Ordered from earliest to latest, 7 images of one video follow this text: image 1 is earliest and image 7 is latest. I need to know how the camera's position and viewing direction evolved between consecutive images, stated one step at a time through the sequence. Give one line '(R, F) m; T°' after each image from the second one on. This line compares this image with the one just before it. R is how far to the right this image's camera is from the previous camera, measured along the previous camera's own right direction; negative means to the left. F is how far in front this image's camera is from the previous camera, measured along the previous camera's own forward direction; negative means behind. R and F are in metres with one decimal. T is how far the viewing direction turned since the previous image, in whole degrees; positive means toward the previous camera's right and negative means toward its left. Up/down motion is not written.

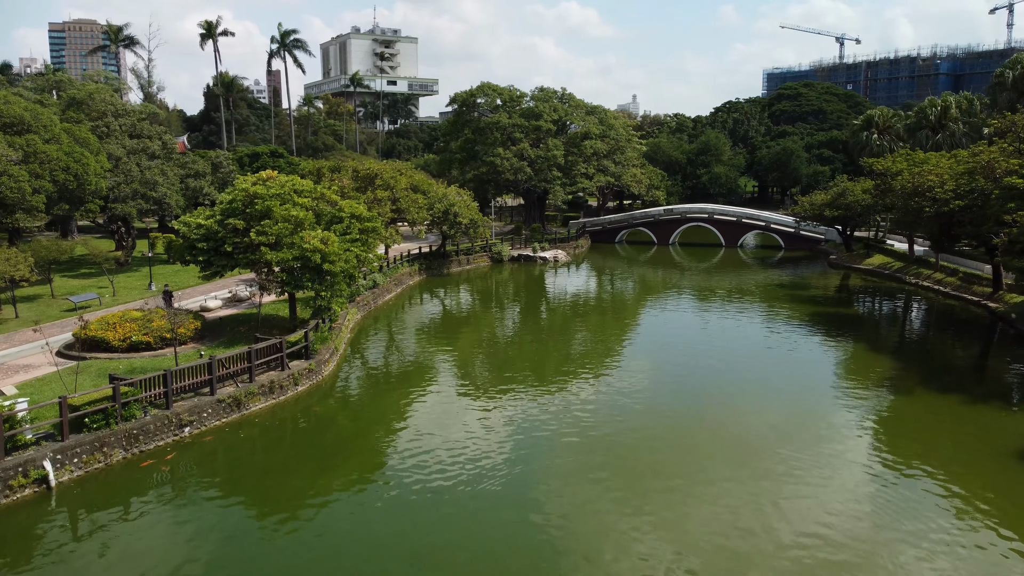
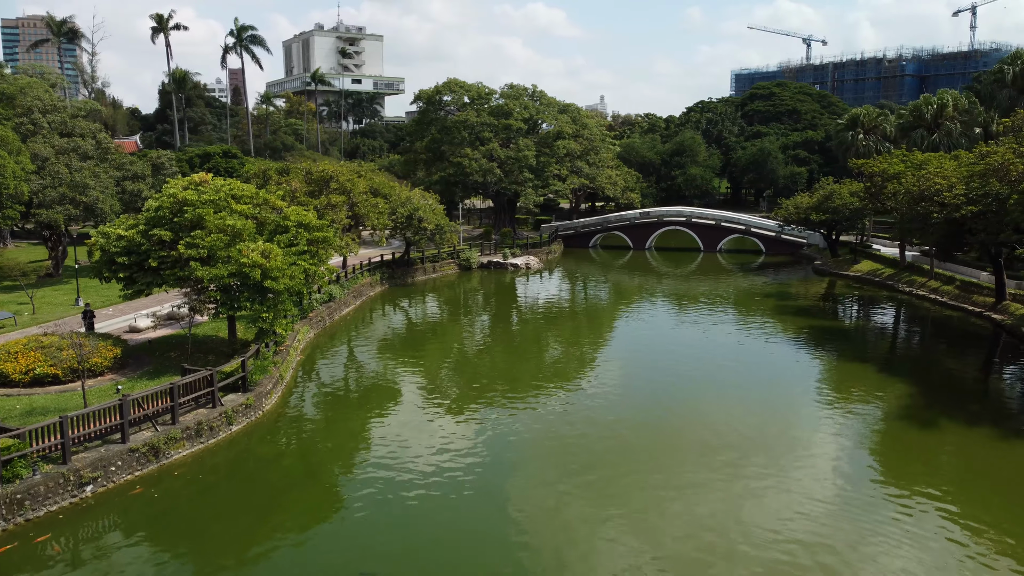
(0.0, +2.8) m; +2°
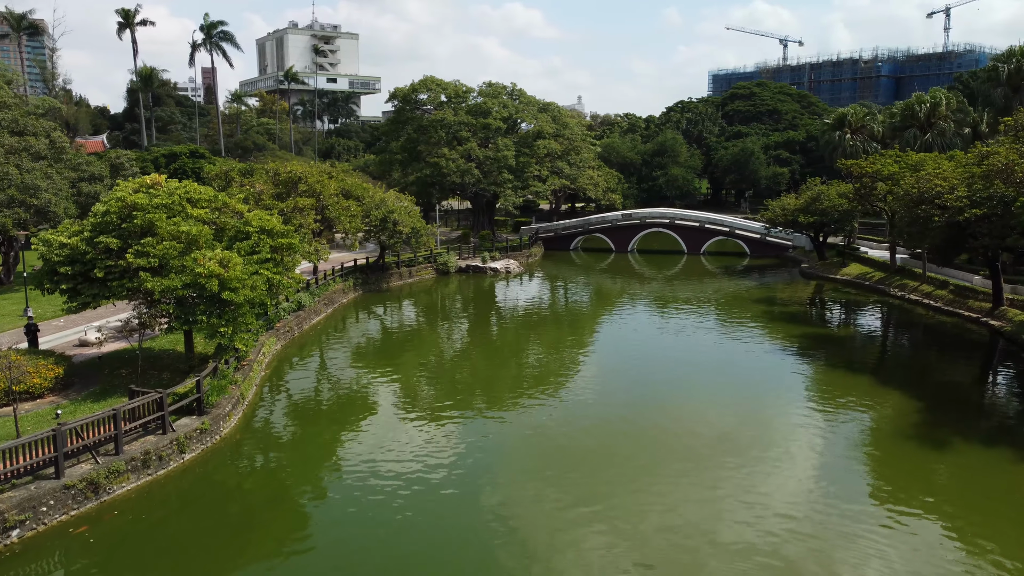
(-0.1, +1.5) m; +2°
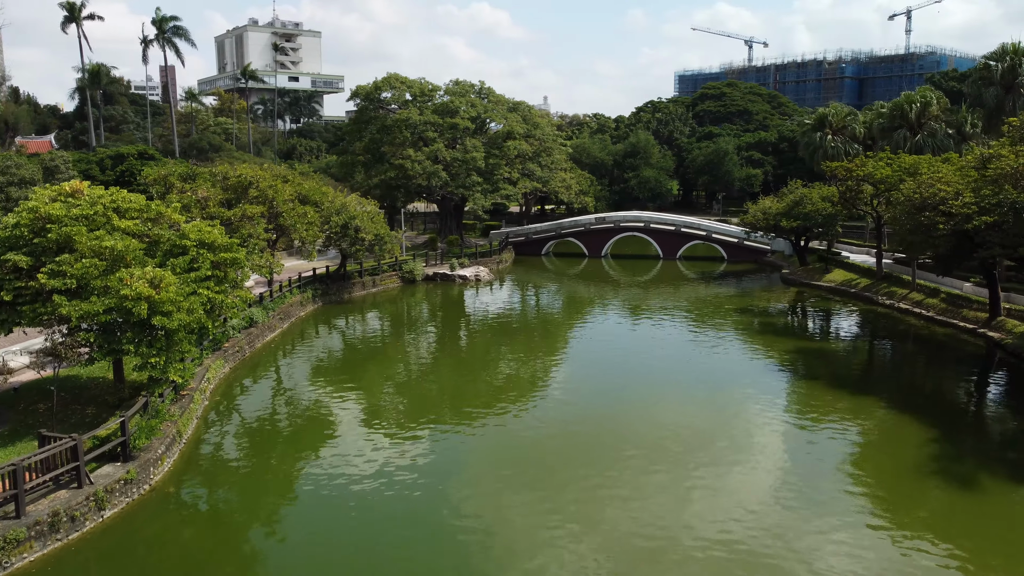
(-0.2, +2.1) m; +2°
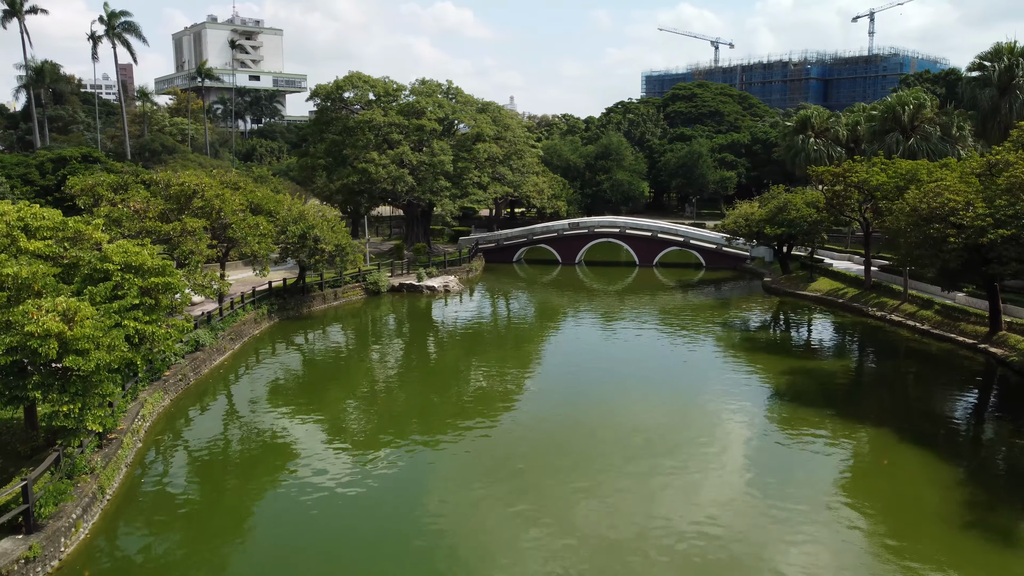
(-0.2, +2.2) m; +2°
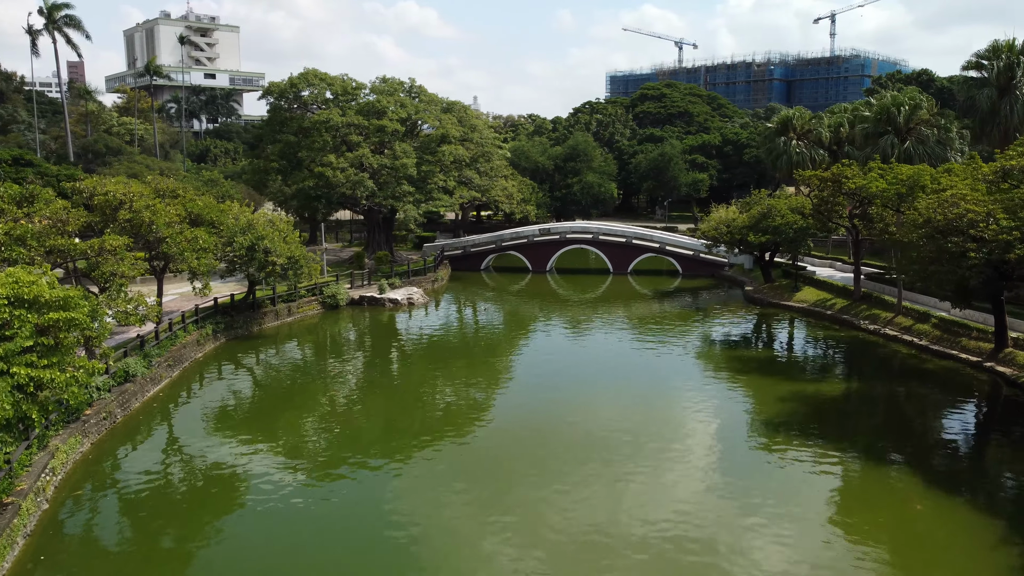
(-0.2, +2.4) m; +3°
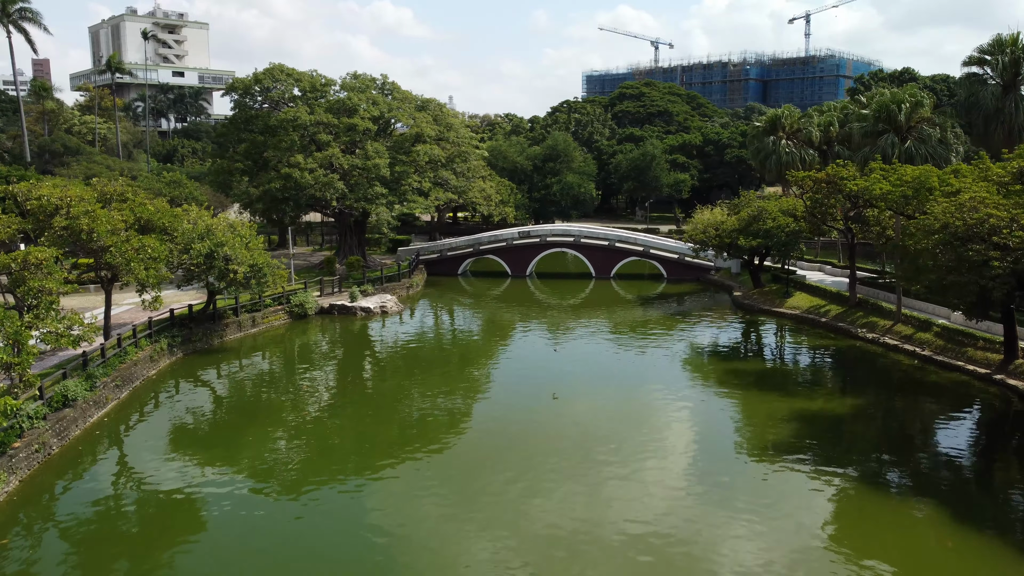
(-0.1, +1.8) m; +2°
